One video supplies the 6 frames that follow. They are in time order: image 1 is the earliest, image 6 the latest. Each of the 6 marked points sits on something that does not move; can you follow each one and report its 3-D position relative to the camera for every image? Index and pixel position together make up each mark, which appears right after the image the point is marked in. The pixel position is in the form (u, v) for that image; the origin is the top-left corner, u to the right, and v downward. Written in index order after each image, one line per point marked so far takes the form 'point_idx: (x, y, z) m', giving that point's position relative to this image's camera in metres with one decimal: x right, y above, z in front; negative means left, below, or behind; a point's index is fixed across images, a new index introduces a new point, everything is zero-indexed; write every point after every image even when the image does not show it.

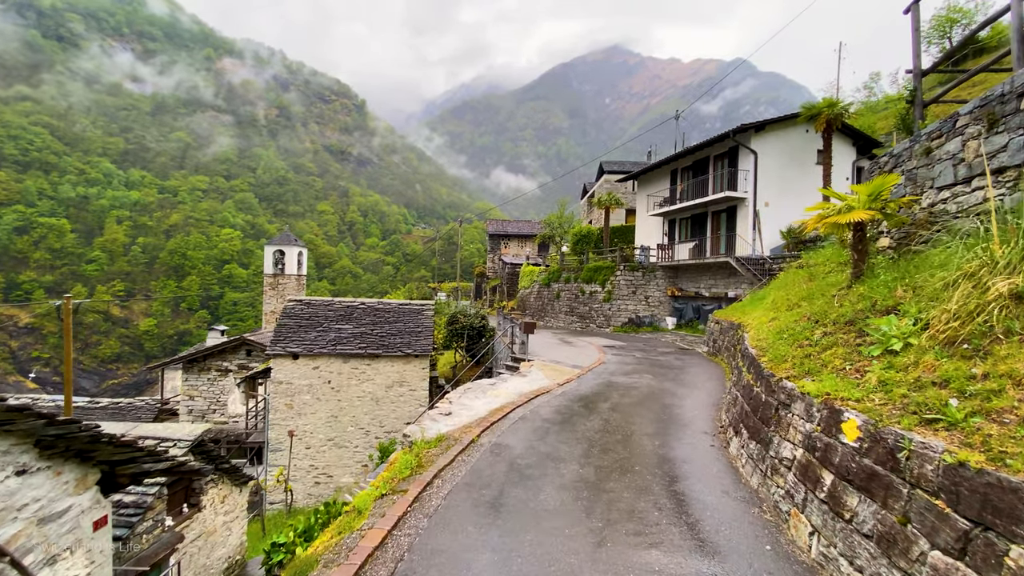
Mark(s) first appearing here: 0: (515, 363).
0: (+0.1, -1.5, +9.7) m
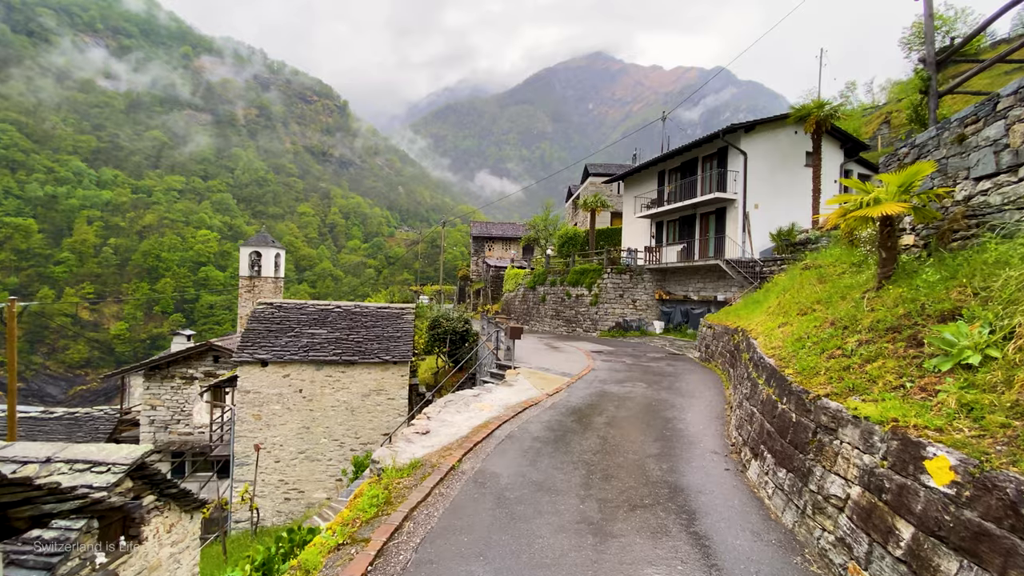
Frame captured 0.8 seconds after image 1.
0: (-0.2, -1.6, +9.1) m
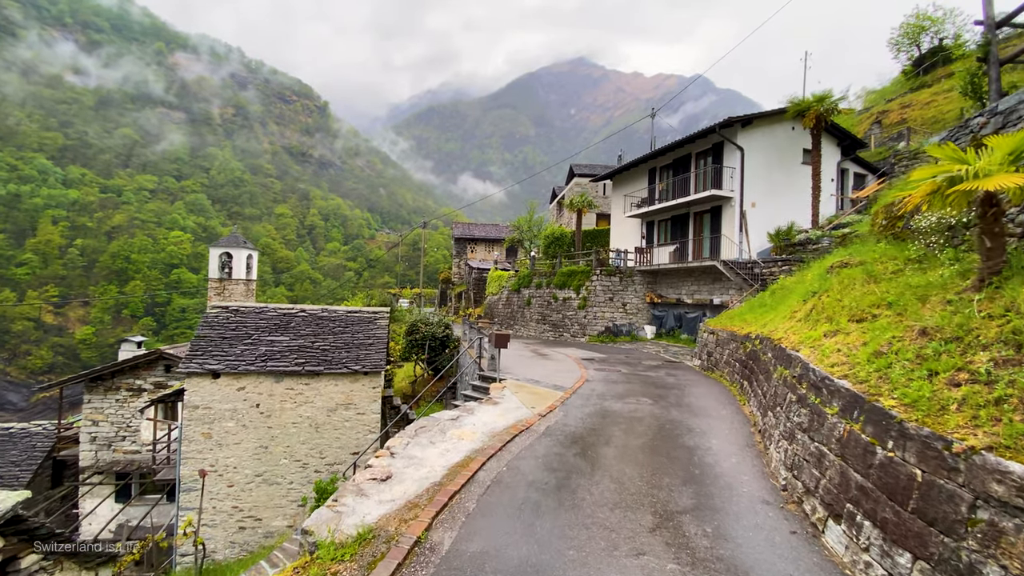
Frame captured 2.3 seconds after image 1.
0: (-0.5, -1.6, +8.0) m
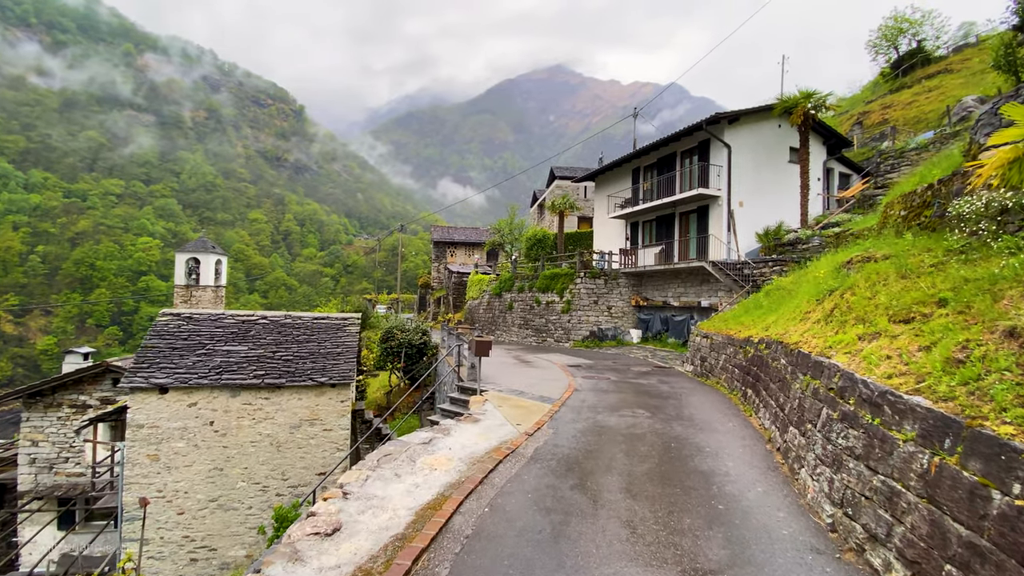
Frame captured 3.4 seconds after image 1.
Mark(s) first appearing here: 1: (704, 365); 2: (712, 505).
0: (-0.8, -1.6, +7.2) m
1: (+3.7, -1.5, +9.1) m
2: (+1.4, -1.5, +3.2) m
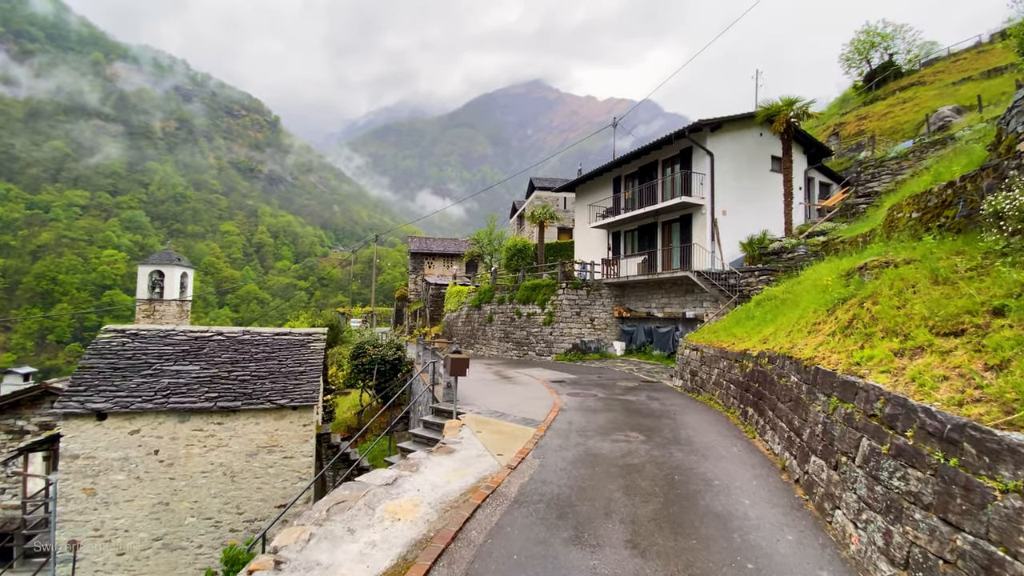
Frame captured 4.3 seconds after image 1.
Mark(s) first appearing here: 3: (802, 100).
0: (-1.0, -1.8, +6.5) m
1: (+3.4, -1.7, +8.6) m
2: (+1.3, -1.5, +2.6) m
3: (+8.0, +5.2, +12.9) m
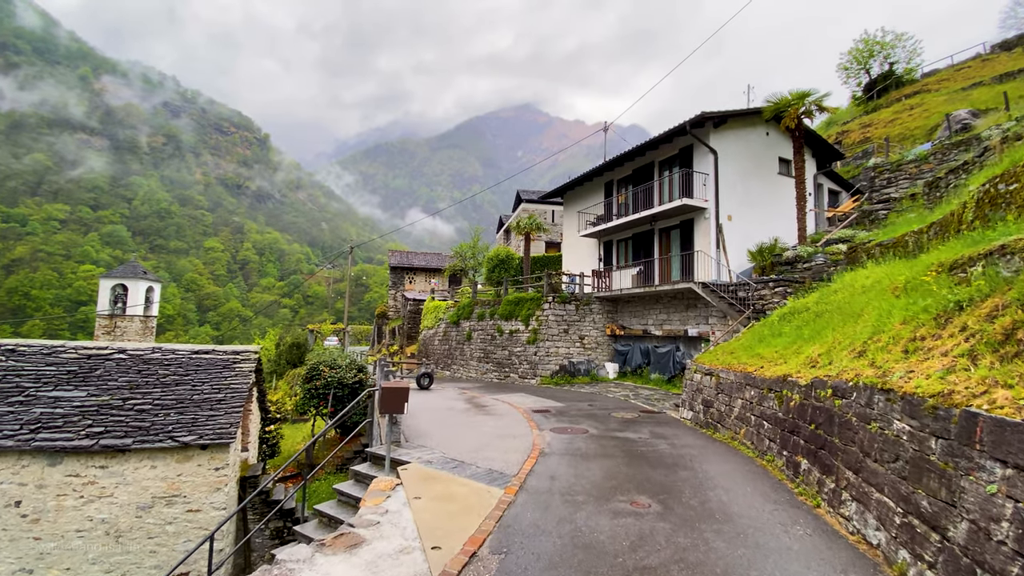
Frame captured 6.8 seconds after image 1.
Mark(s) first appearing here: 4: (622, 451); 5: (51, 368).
0: (-1.4, -1.8, +4.8) m
1: (+2.9, -1.8, +6.9) m
2: (+1.0, -1.4, +0.9) m
3: (+7.5, +4.8, +11.6) m
4: (+1.3, -1.9, +5.5) m
5: (-7.1, -1.2, +7.3) m
